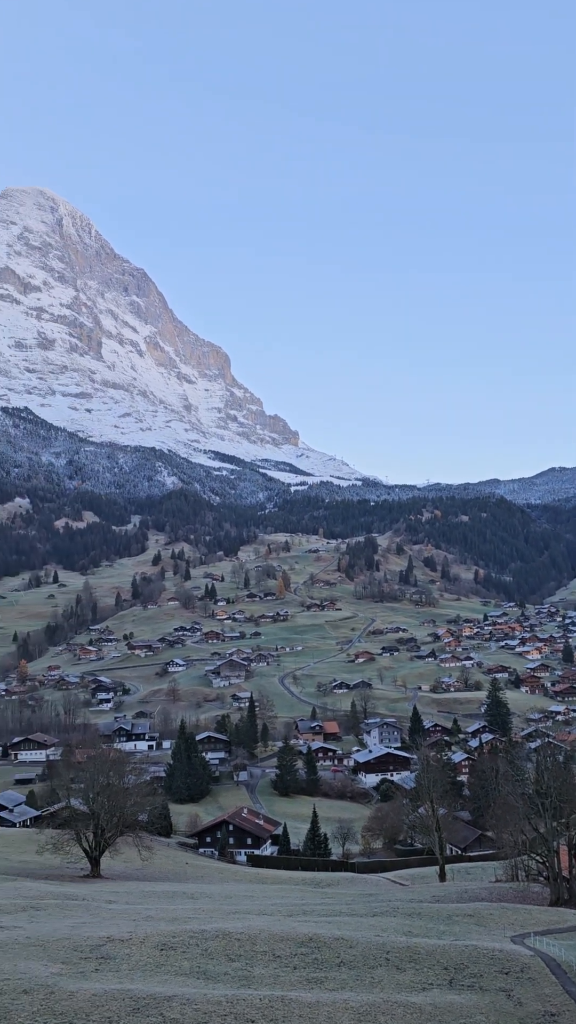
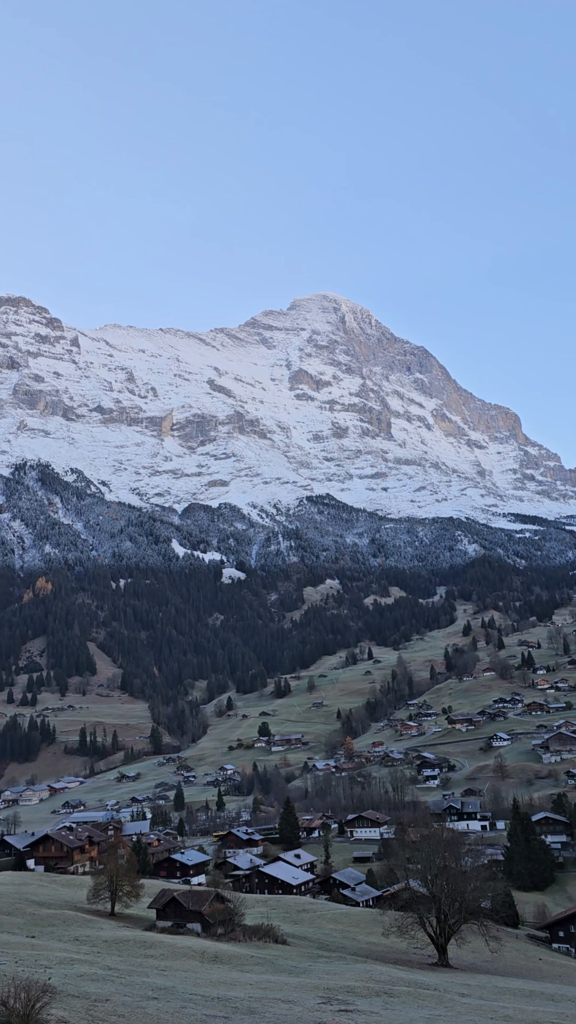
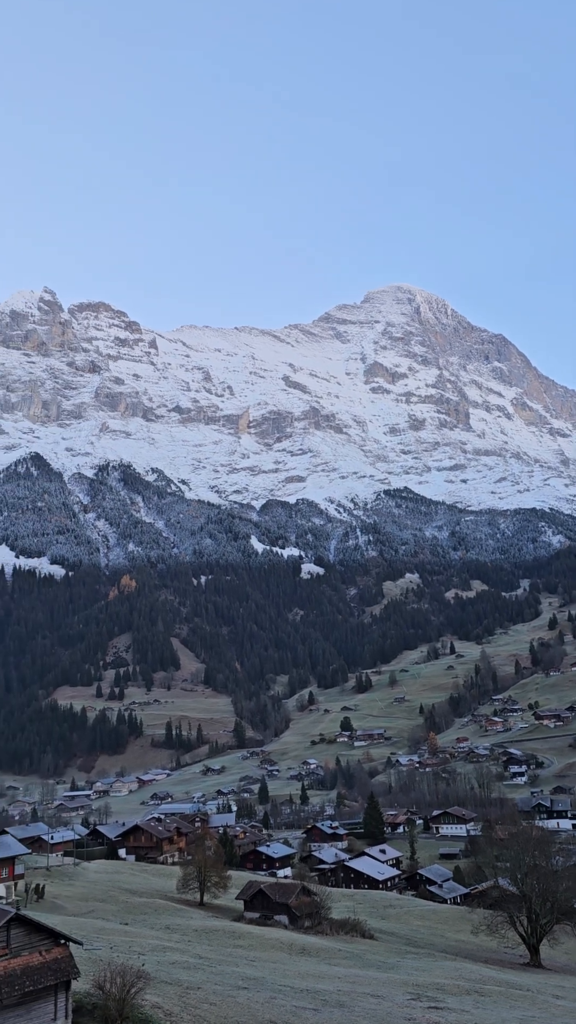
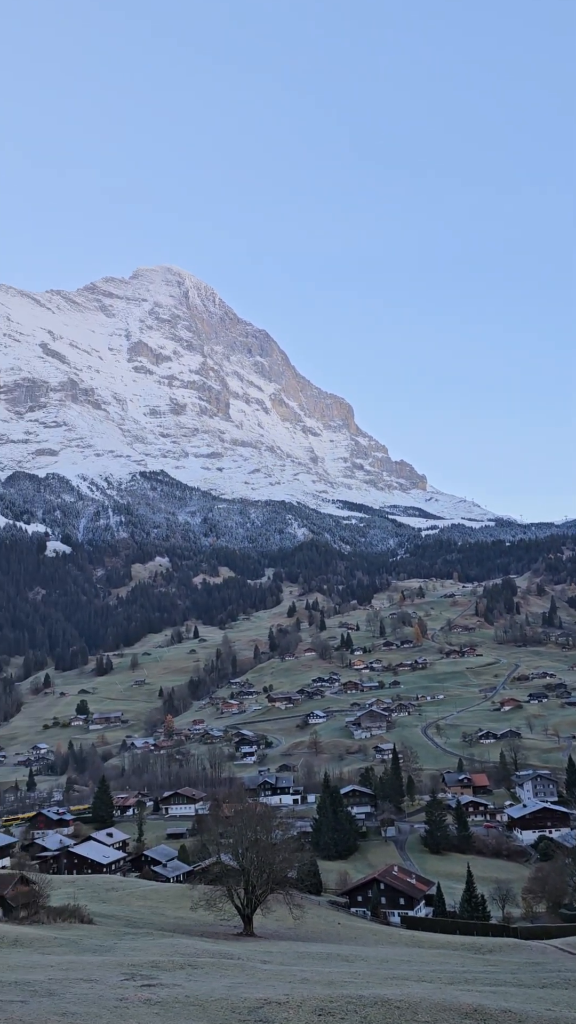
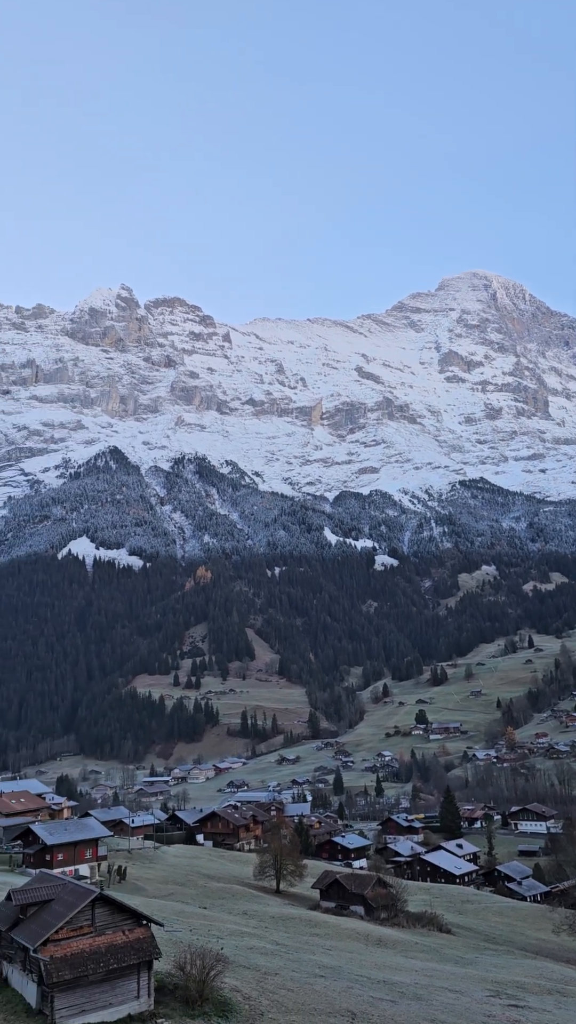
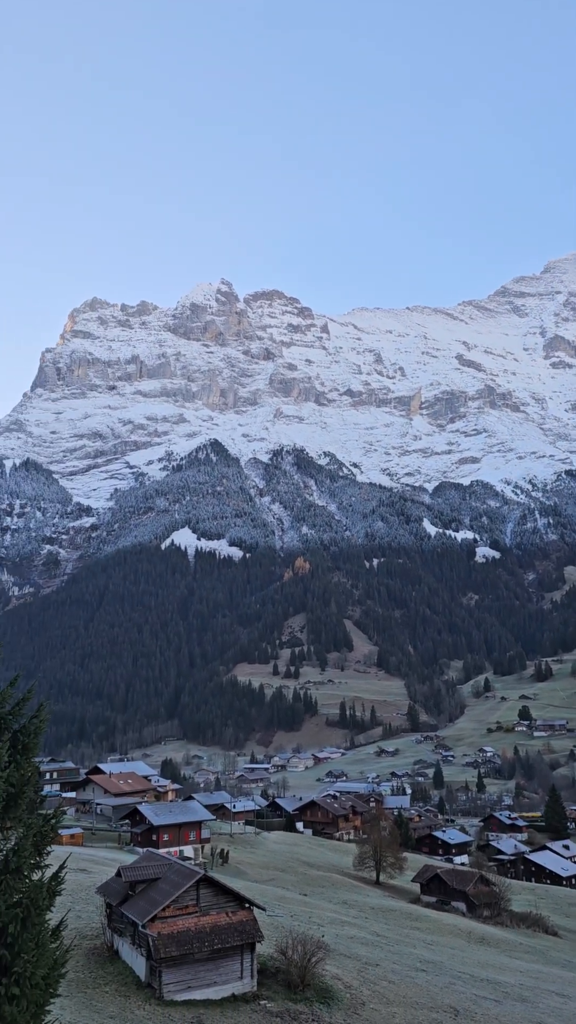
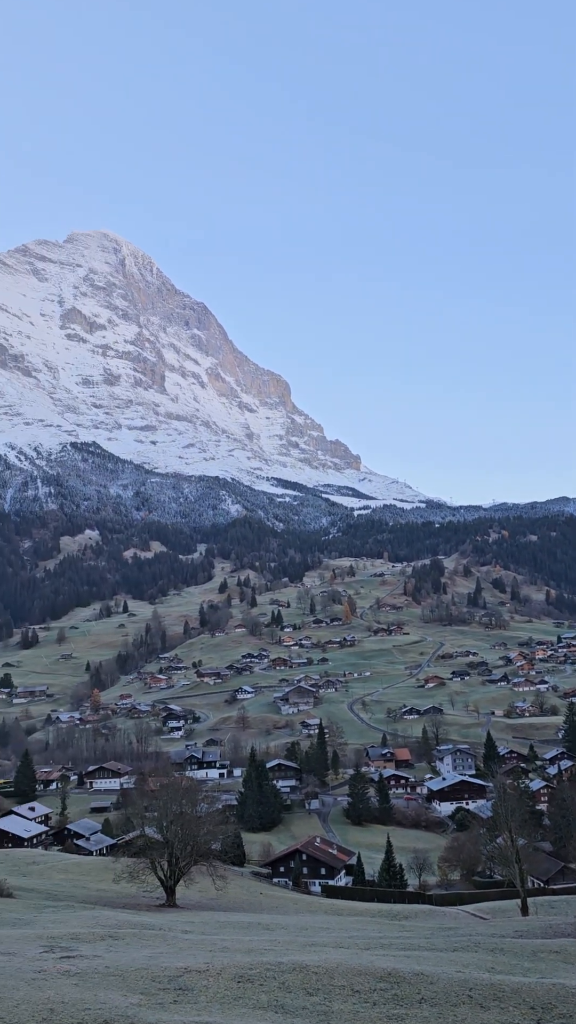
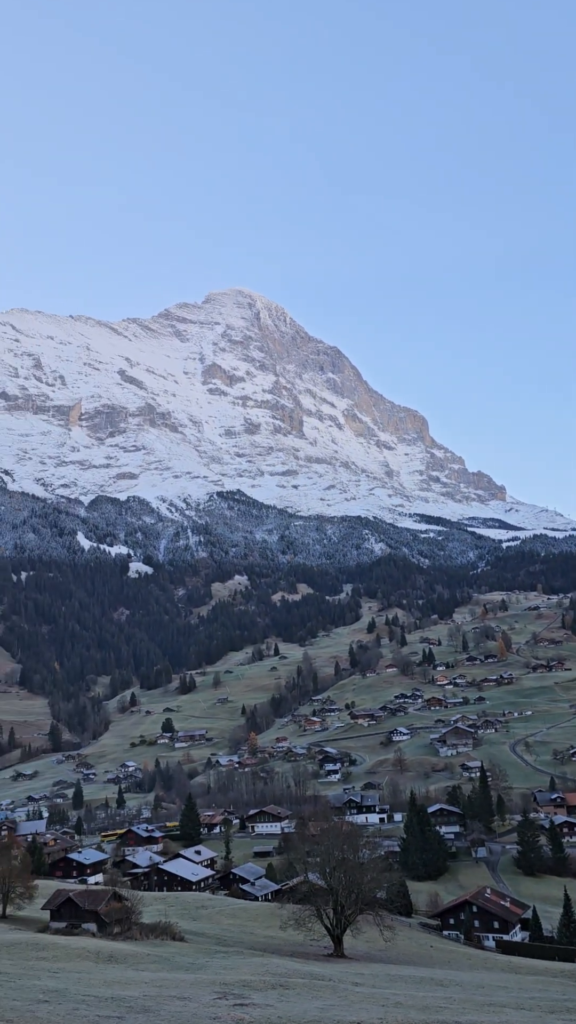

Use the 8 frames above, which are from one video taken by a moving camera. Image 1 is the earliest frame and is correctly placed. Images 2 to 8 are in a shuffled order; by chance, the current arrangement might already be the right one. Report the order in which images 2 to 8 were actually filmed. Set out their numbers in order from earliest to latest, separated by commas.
7, 4, 8, 2, 3, 5, 6
